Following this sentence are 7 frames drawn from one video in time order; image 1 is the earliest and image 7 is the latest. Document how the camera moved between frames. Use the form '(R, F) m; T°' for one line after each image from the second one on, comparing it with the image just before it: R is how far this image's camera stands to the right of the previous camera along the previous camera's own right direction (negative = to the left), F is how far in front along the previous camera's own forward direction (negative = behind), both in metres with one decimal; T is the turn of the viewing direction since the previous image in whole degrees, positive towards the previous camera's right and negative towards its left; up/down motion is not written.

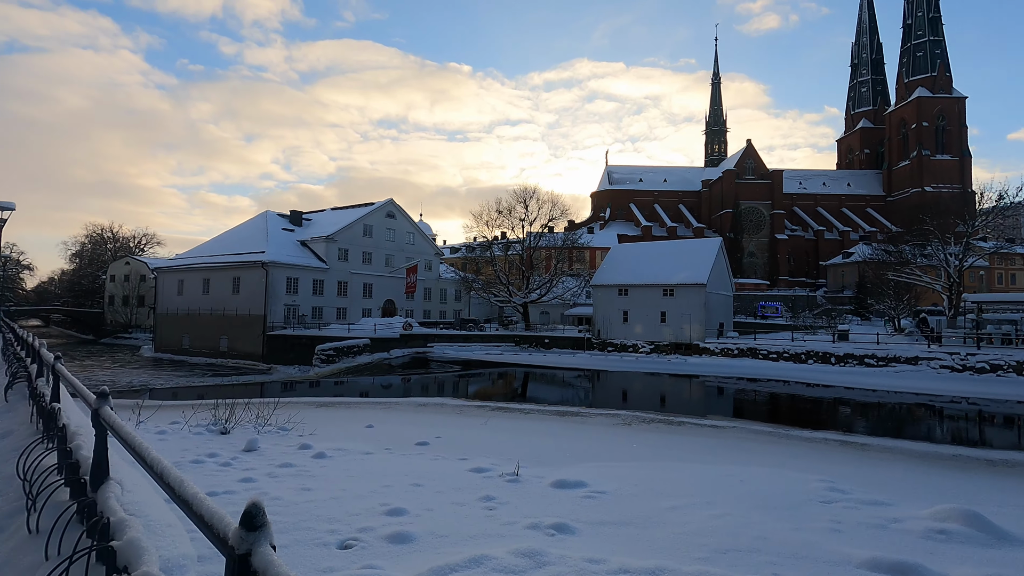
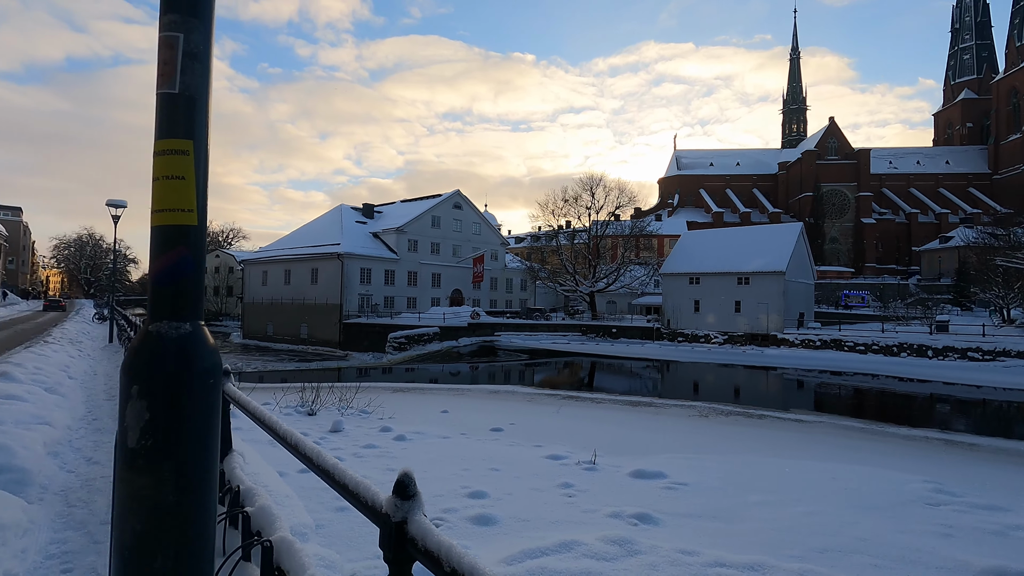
(-0.2, 0.0) m; -7°
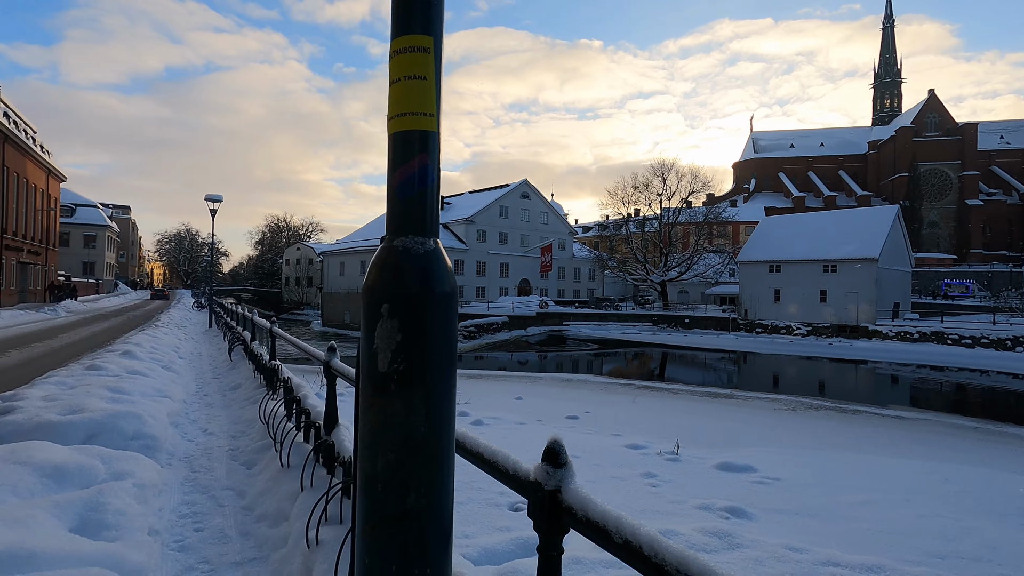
(-0.2, +0.1) m; -7°
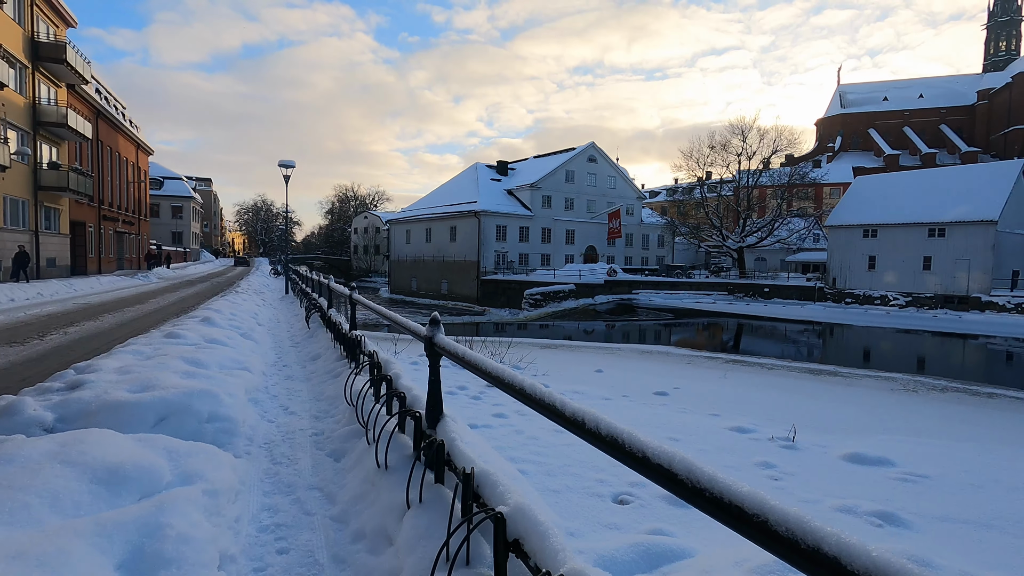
(-0.5, +0.8) m; -6°
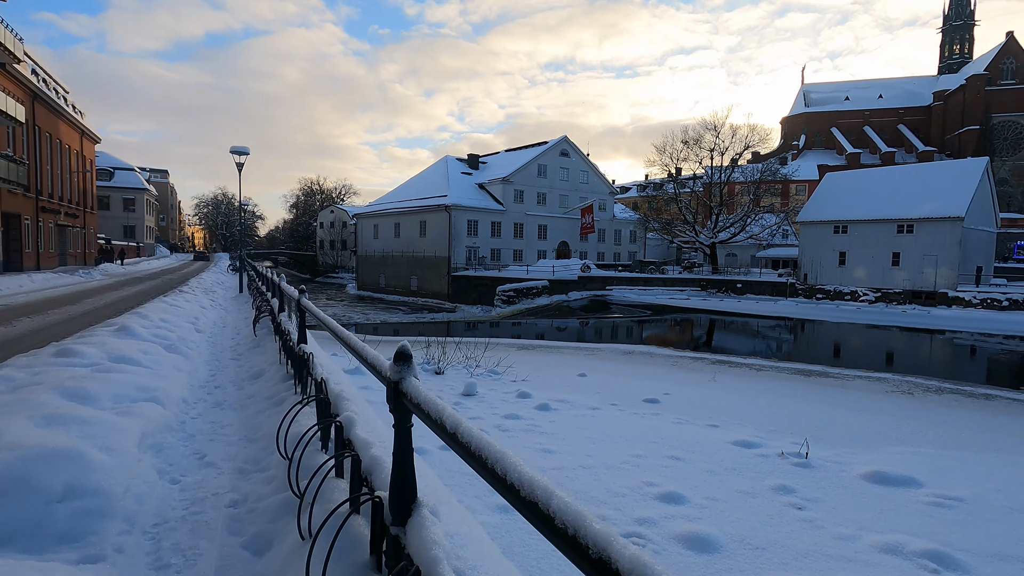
(-0.1, +1.0) m; +3°
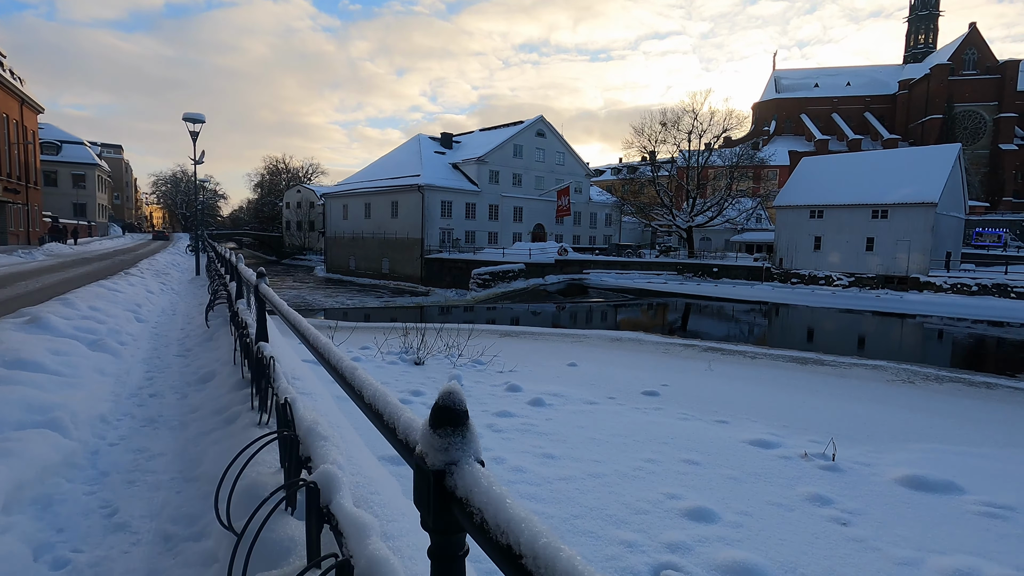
(-0.3, +0.9) m; +3°
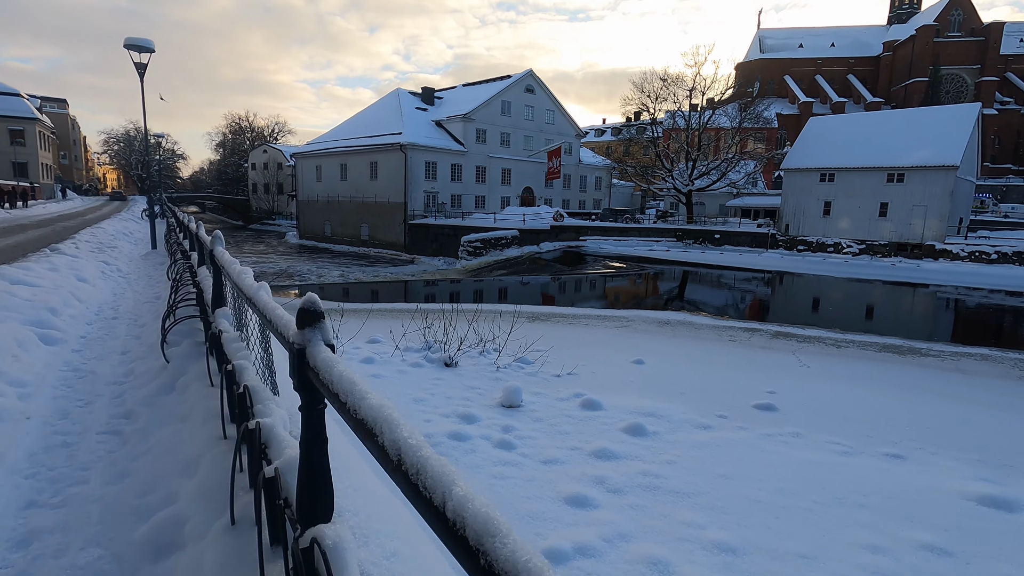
(-1.3, +2.4) m; +3°
